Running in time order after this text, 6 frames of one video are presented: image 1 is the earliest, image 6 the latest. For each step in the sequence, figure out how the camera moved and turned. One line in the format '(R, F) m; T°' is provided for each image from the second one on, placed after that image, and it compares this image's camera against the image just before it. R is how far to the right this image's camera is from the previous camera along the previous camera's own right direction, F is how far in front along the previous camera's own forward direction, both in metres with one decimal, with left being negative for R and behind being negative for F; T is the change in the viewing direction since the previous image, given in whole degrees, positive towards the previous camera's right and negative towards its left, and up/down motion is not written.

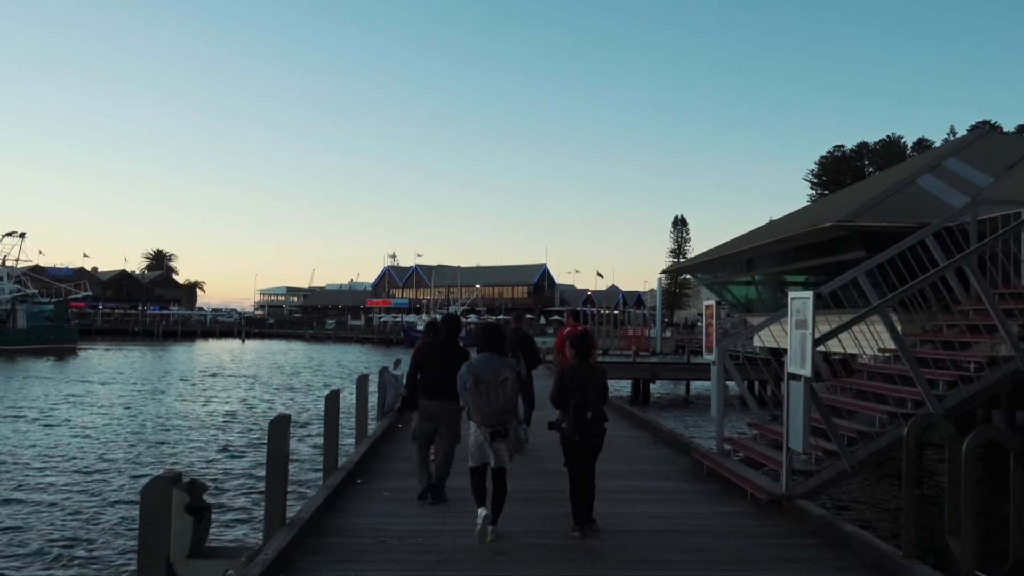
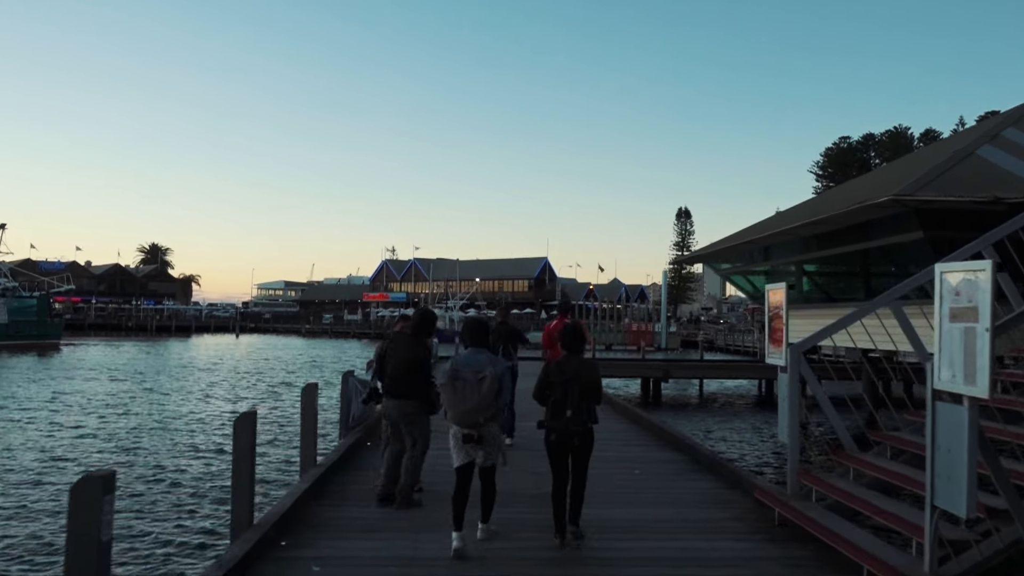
(0.0, +2.4) m; 0°
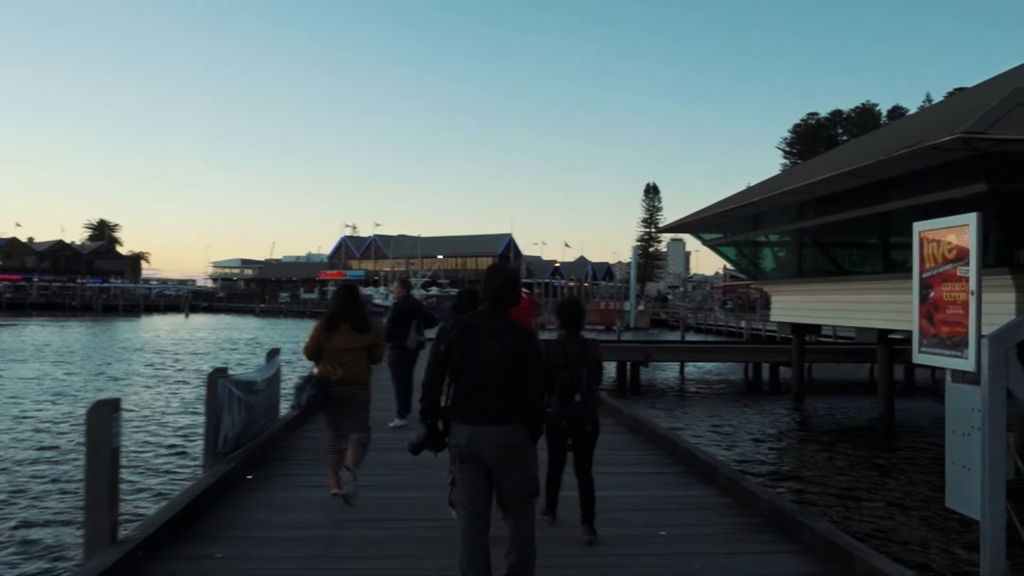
(+0.1, +3.2) m; +2°
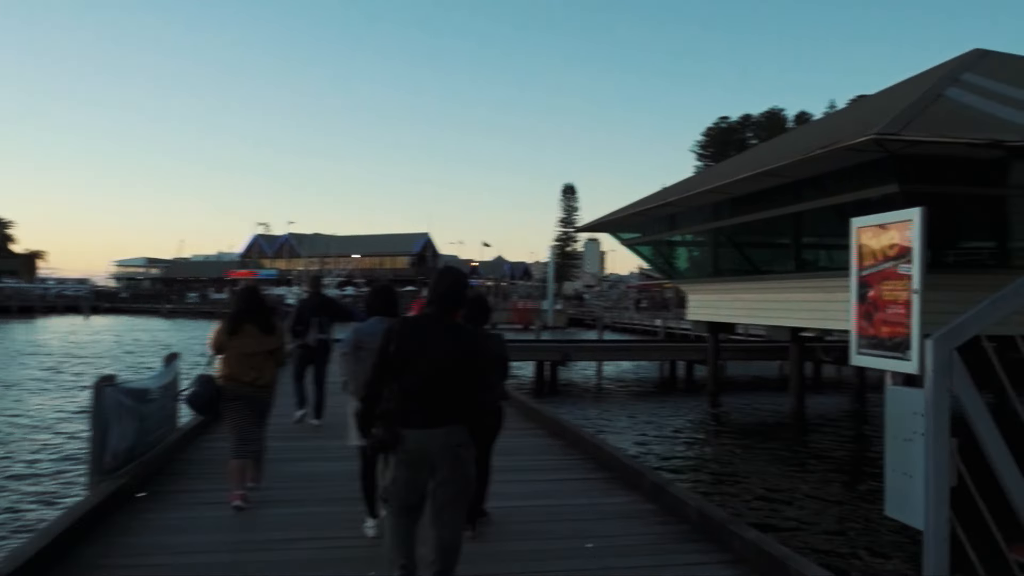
(0.0, +0.3) m; +6°
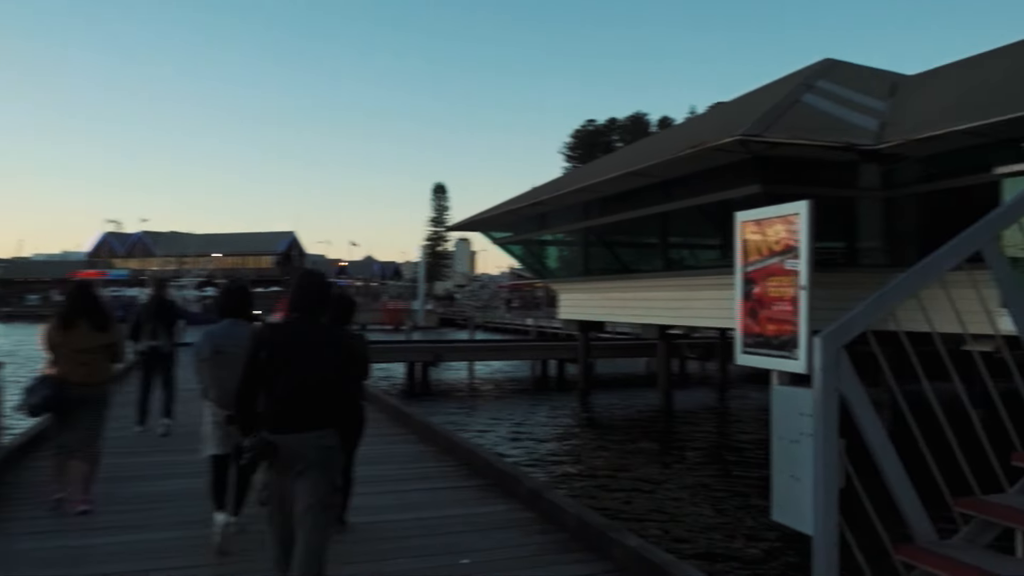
(0.0, +0.3) m; +9°
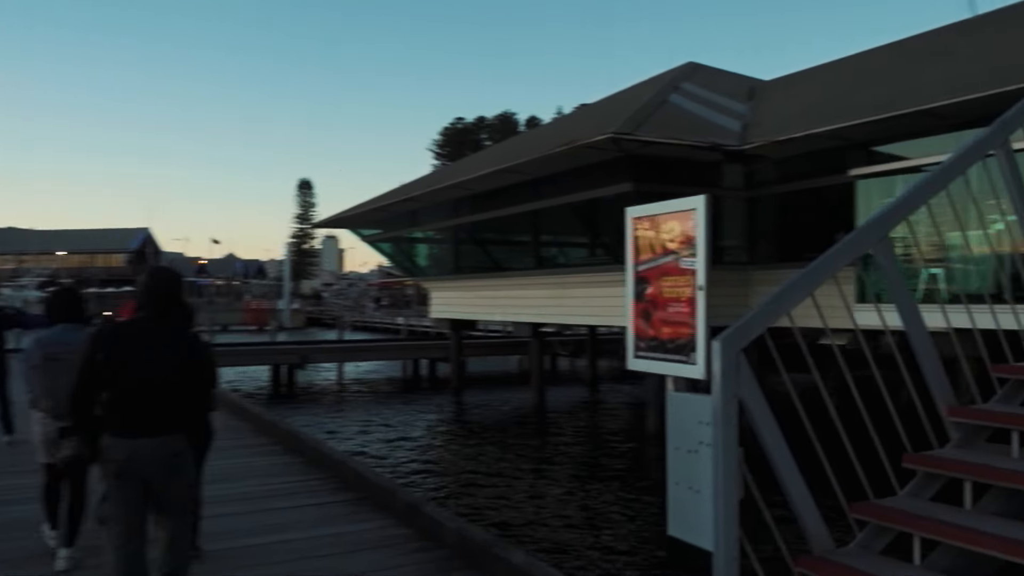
(0.0, +0.3) m; +9°
